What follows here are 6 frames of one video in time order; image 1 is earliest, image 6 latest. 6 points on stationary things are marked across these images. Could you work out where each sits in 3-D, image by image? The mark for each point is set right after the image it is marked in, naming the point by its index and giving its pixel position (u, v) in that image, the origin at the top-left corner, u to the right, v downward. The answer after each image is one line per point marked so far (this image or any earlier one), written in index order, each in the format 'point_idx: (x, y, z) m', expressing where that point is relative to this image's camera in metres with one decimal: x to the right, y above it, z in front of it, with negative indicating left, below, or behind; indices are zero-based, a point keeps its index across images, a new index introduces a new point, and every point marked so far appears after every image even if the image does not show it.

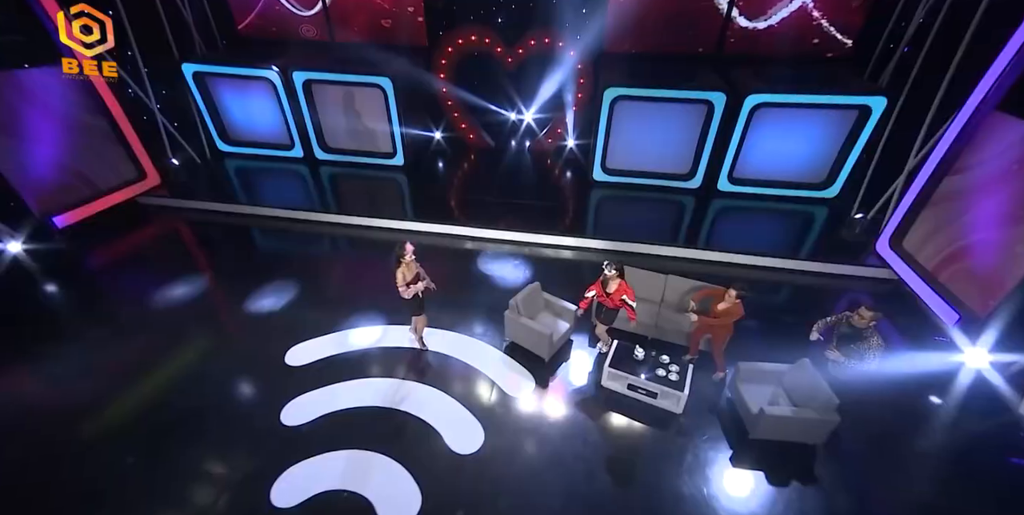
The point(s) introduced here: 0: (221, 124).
0: (-5.2, +2.4, +6.7) m
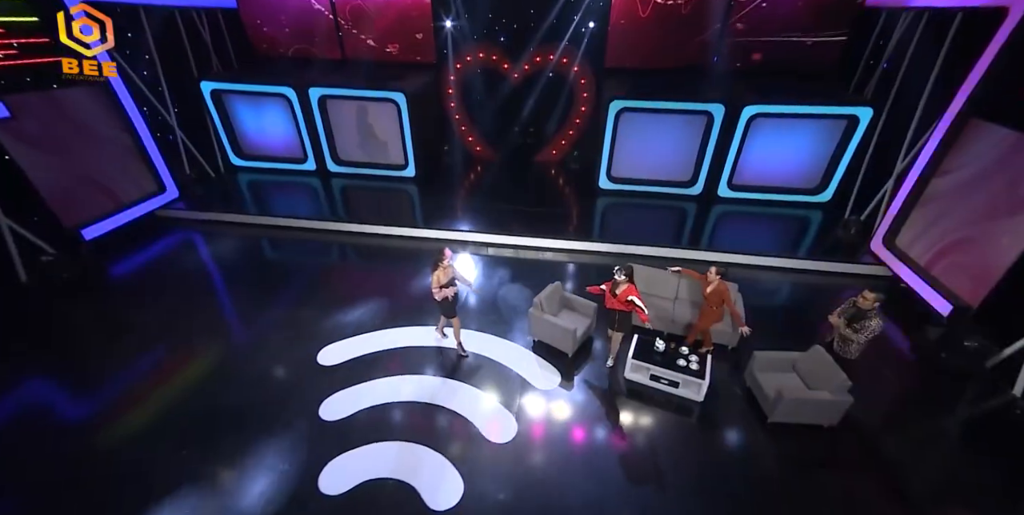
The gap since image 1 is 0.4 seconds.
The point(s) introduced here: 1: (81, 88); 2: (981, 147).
0: (-5.1, +2.2, +6.9) m
1: (-5.5, +2.2, +4.9) m
2: (+4.8, +1.2, +3.9) m
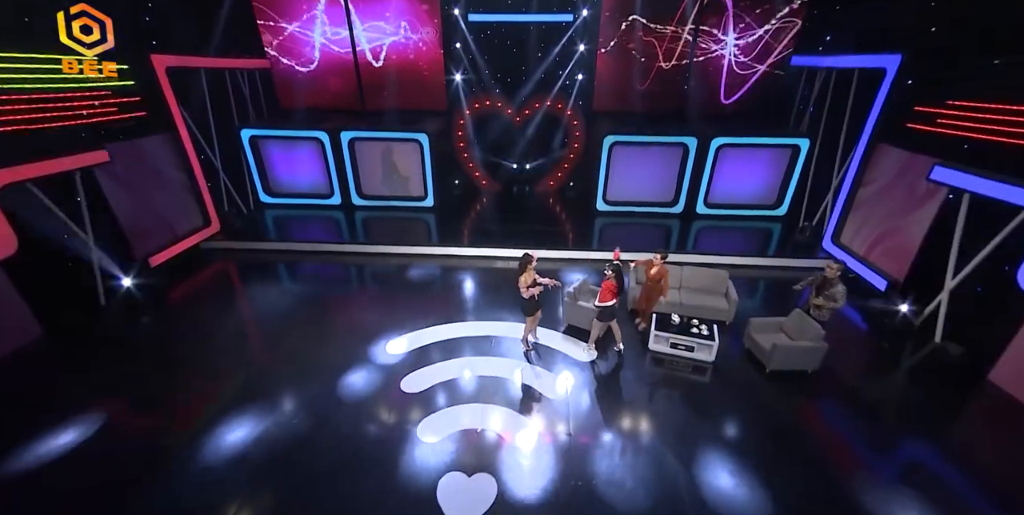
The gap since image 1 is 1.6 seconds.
0: (-5.0, +1.6, +7.6) m
1: (-5.2, +1.8, +5.5) m
2: (+5.1, +1.3, +5.1) m
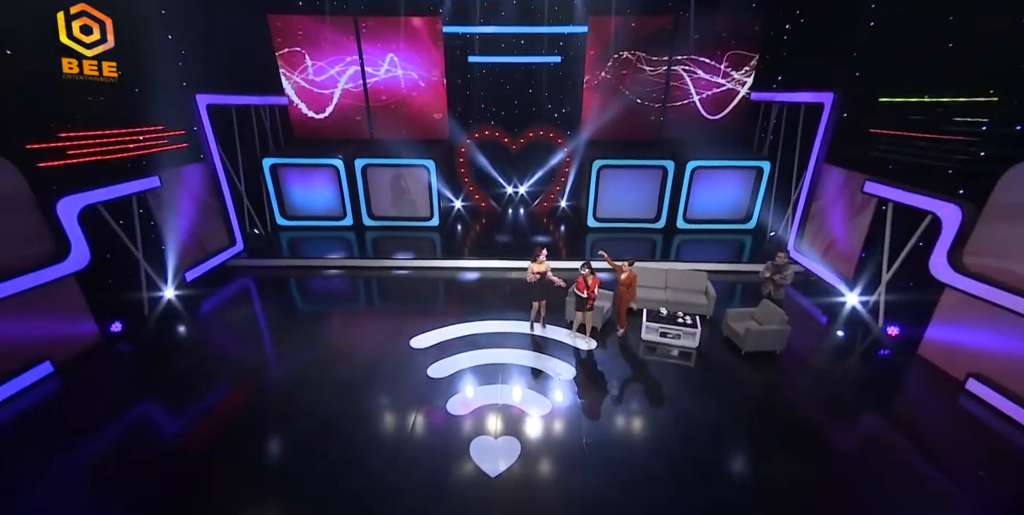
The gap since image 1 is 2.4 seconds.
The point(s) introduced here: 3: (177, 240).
0: (-5.0, +1.2, +8.2) m
1: (-5.2, +1.5, +6.1) m
2: (+5.2, +1.2, +6.1) m
3: (-5.2, +0.2, +5.8) m
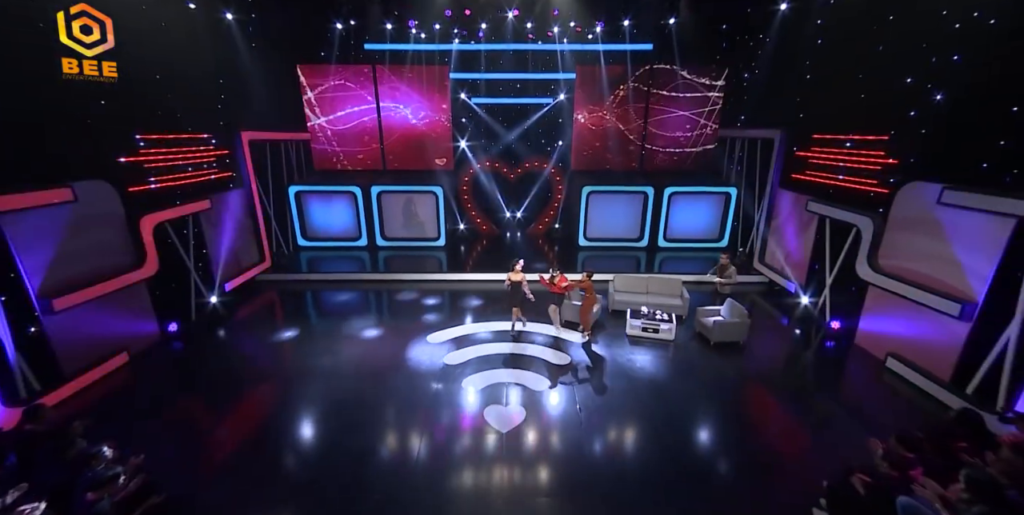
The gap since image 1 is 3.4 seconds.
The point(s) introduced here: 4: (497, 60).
0: (-5.0, +0.8, +9.0) m
1: (-5.2, +1.3, +7.0) m
2: (+5.2, +1.0, +7.1) m
3: (-5.1, 0.0, +6.5) m
4: (-0.4, +4.7, +8.8) m
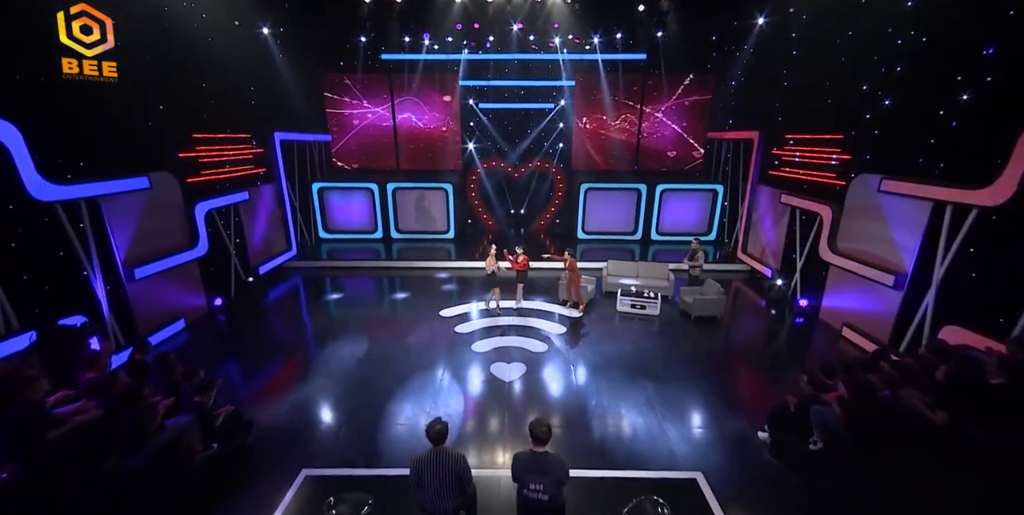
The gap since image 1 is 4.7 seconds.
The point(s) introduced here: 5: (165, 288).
0: (-4.9, +1.0, +9.8) m
1: (-5.1, +1.5, +7.8) m
2: (+5.2, +1.2, +7.8) m
3: (-5.1, +0.3, +7.3) m
4: (-0.2, +4.9, +9.6) m
5: (-4.9, -0.4, +5.3) m
